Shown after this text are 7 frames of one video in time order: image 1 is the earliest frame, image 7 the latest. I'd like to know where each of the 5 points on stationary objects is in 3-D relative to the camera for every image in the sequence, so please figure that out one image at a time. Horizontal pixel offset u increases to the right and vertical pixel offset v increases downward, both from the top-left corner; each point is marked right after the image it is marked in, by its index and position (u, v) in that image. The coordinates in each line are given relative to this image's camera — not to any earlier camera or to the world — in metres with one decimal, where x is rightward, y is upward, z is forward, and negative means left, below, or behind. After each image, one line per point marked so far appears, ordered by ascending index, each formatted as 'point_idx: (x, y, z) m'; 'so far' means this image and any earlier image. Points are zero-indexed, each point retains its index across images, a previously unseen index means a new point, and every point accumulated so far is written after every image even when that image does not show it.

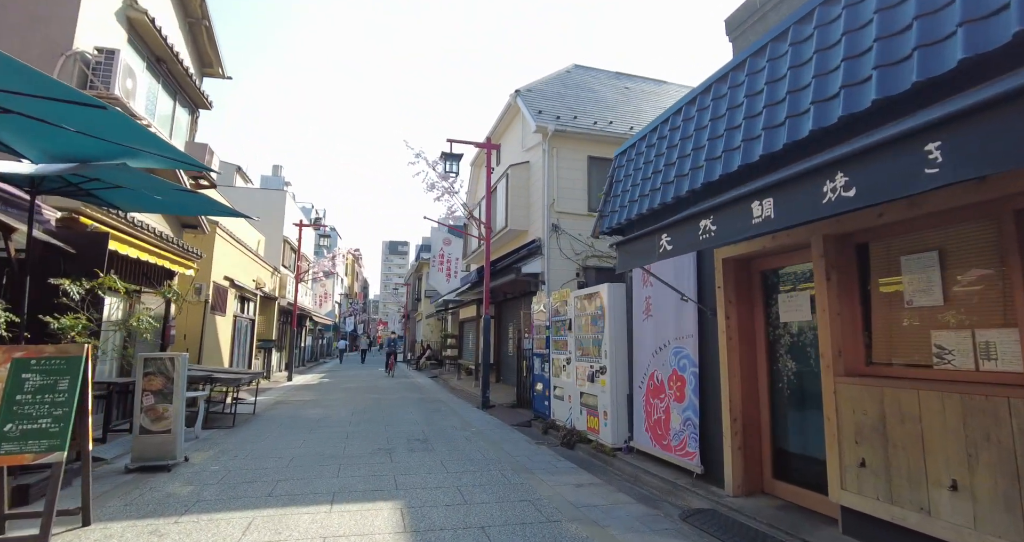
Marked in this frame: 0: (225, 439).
0: (-4.2, -2.5, +7.2) m
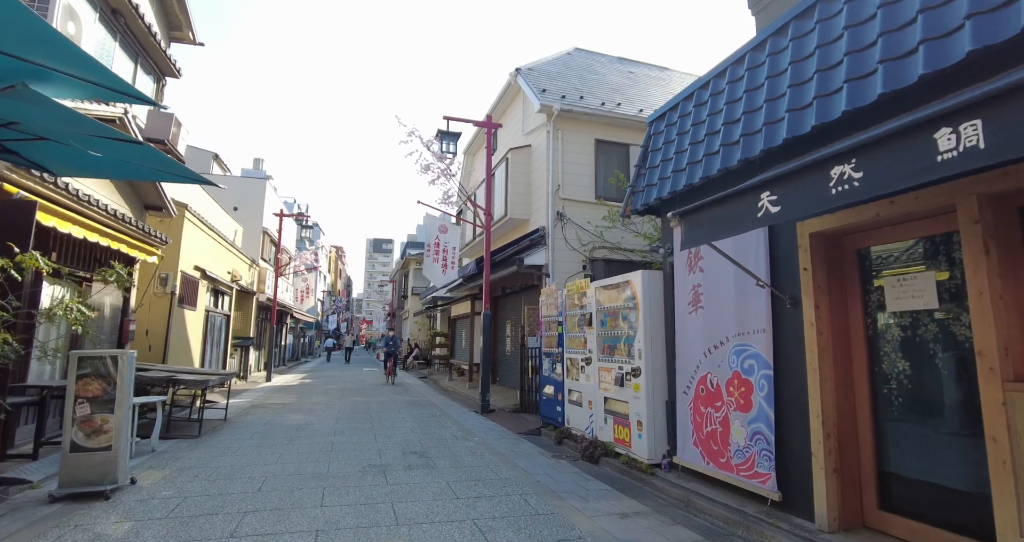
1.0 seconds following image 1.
0: (-4.0, -2.3, +6.0) m
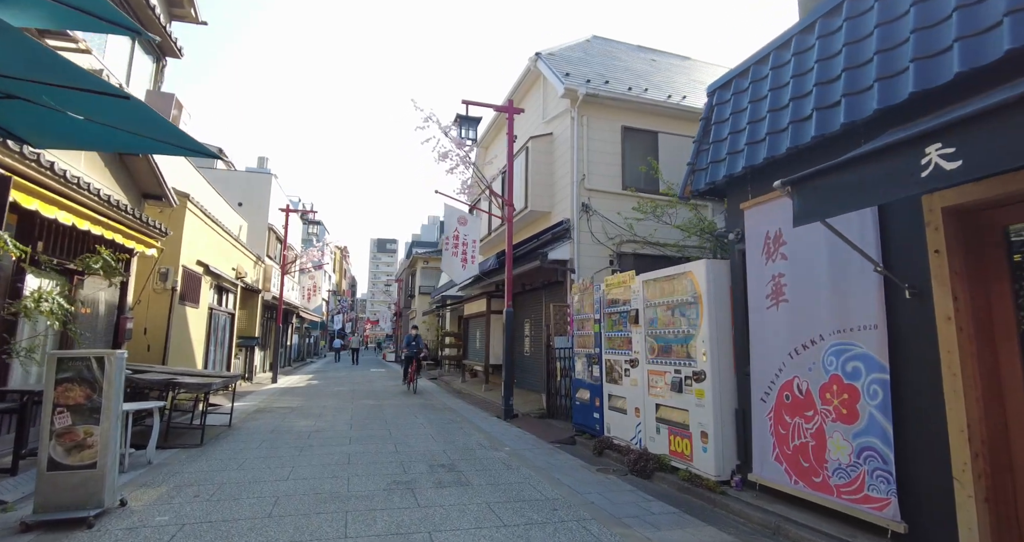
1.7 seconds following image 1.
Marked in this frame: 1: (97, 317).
0: (-3.6, -2.1, +5.4) m
1: (-6.1, -0.7, +7.2) m
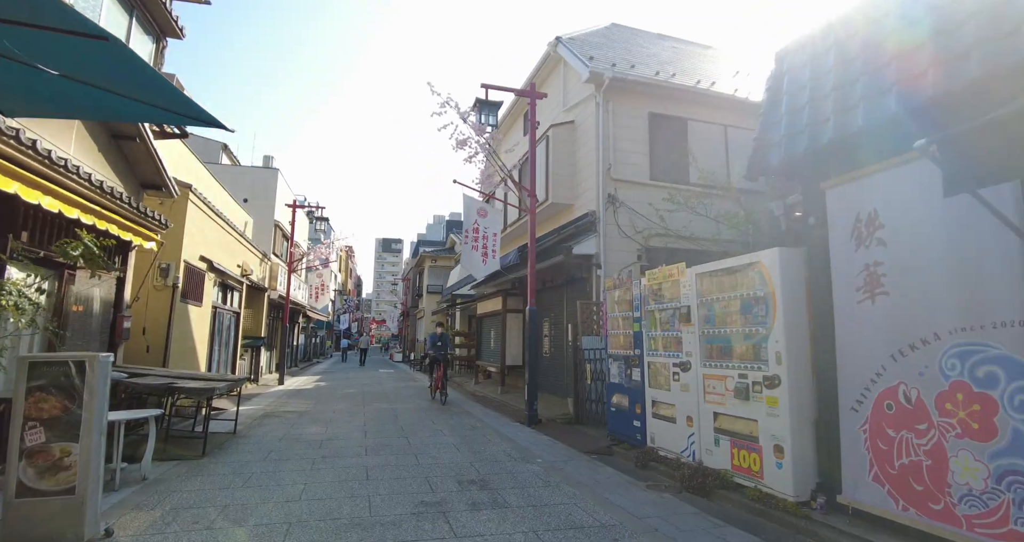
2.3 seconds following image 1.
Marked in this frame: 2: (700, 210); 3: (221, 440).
0: (-3.2, -2.1, +4.8) m
1: (-5.7, -0.6, +6.6) m
2: (+3.8, +1.3, +10.0) m
3: (-4.0, -2.3, +6.7) m
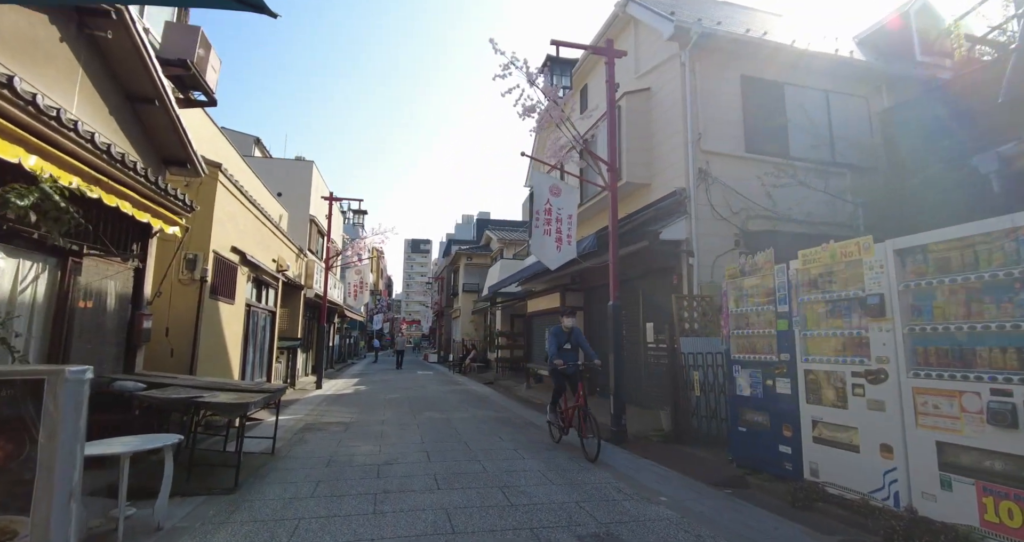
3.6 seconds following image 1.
0: (-2.2, -1.9, +3.5) m
1: (-4.6, -0.5, +5.5) m
2: (+5.0, +1.5, +8.4) m
3: (-2.9, -2.2, +5.5) m
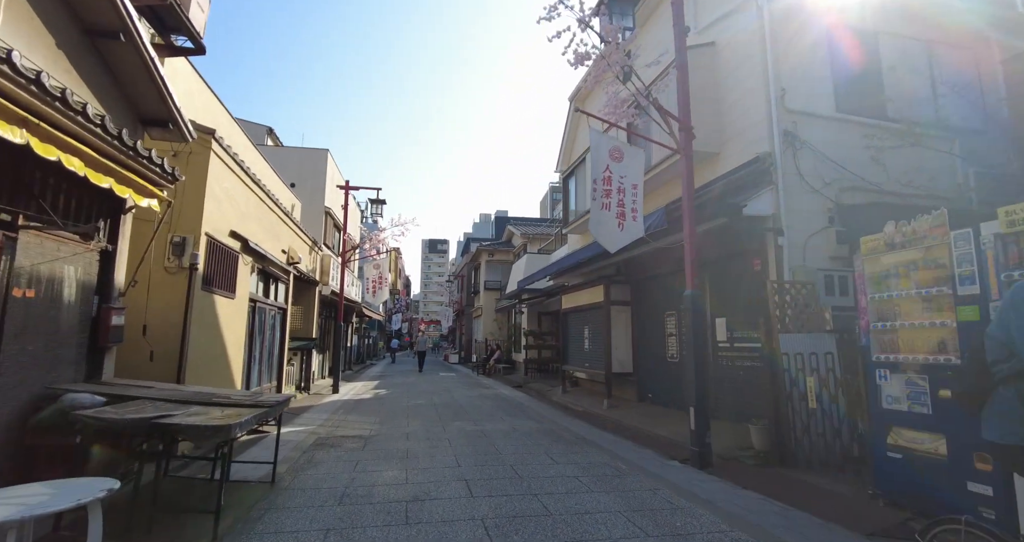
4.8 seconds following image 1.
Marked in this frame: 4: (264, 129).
0: (-1.6, -1.7, +2.2) m
1: (-4.0, -0.3, +4.3) m
2: (+5.7, +1.8, +6.8) m
3: (-2.3, -2.0, +4.3) m
4: (-8.6, +4.9, +16.9) m
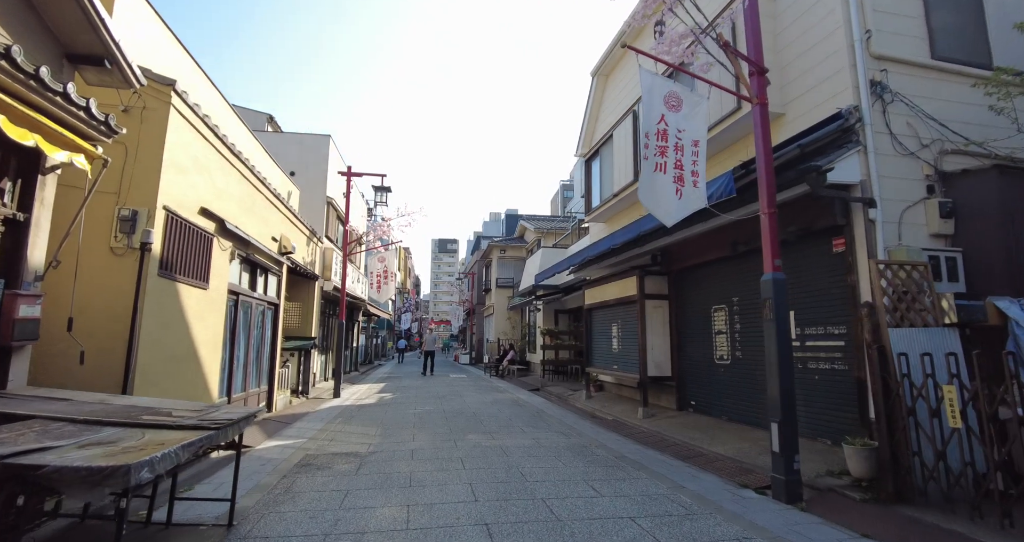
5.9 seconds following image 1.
0: (-1.4, -1.5, +1.0) m
1: (-3.8, -0.1, +3.1) m
2: (+6.0, +2.0, +5.5) m
3: (-2.0, -1.8, +3.1) m
4: (-8.1, +5.1, +15.8) m
